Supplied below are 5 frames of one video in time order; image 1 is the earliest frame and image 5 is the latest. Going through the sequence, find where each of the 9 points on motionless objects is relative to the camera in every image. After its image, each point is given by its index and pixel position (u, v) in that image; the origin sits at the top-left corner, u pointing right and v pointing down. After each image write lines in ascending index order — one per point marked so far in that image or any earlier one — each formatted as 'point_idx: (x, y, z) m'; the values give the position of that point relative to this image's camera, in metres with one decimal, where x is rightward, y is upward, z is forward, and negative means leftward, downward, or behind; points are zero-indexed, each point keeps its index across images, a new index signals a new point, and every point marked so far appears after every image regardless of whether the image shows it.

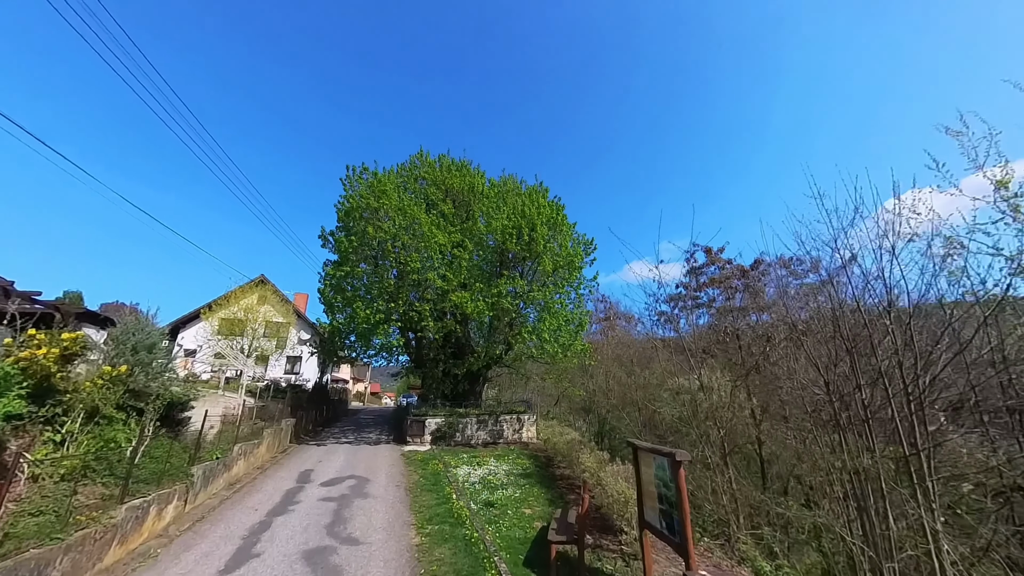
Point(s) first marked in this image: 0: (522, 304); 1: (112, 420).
0: (+0.6, -0.7, +15.5) m
1: (-7.7, -2.5, +7.2) m
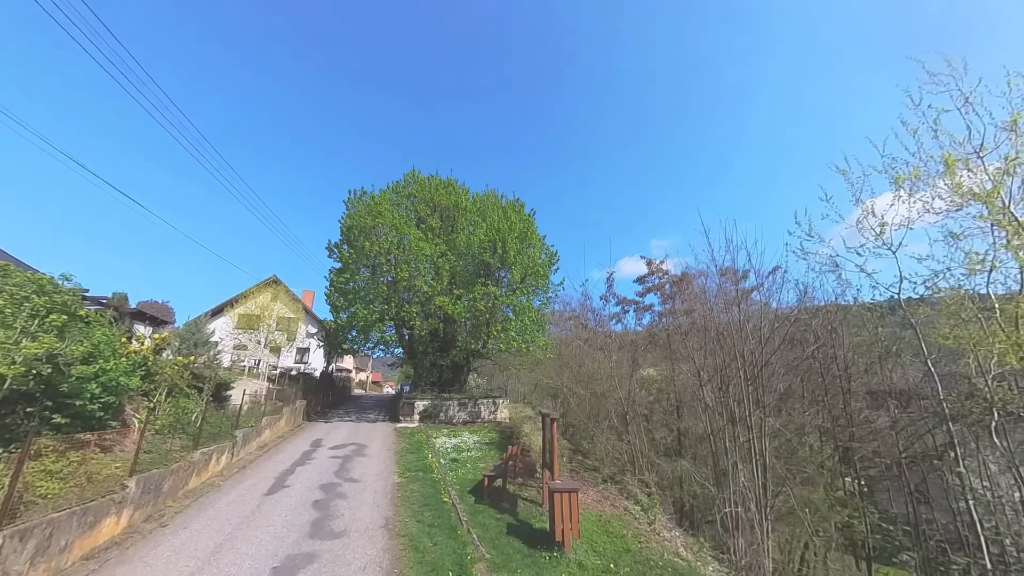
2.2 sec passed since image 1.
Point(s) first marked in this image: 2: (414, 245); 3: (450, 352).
0: (-0.6, -0.9, +18.2) m
1: (-8.9, -2.9, +10.0) m
2: (-4.7, +2.1, +17.8) m
3: (-3.2, -3.3, +19.2) m
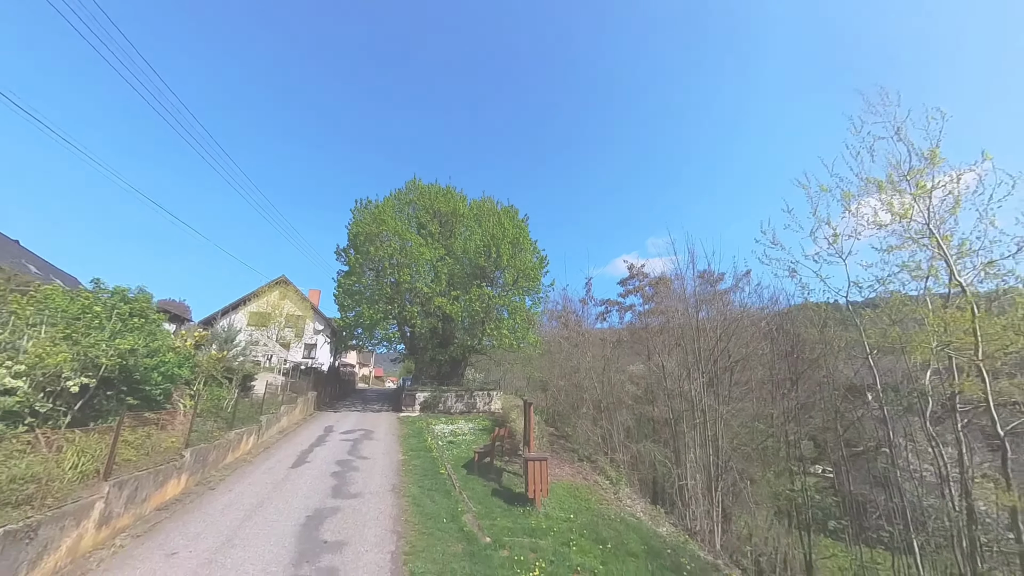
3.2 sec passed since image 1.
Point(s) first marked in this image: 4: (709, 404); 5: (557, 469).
0: (-0.9, -1.0, +19.8) m
1: (-9.3, -3.0, +11.6) m
2: (-5.0, +2.0, +19.3) m
3: (-3.6, -3.3, +20.8) m
4: (+6.8, -4.0, +13.1) m
5: (+1.3, -5.1, +10.5) m
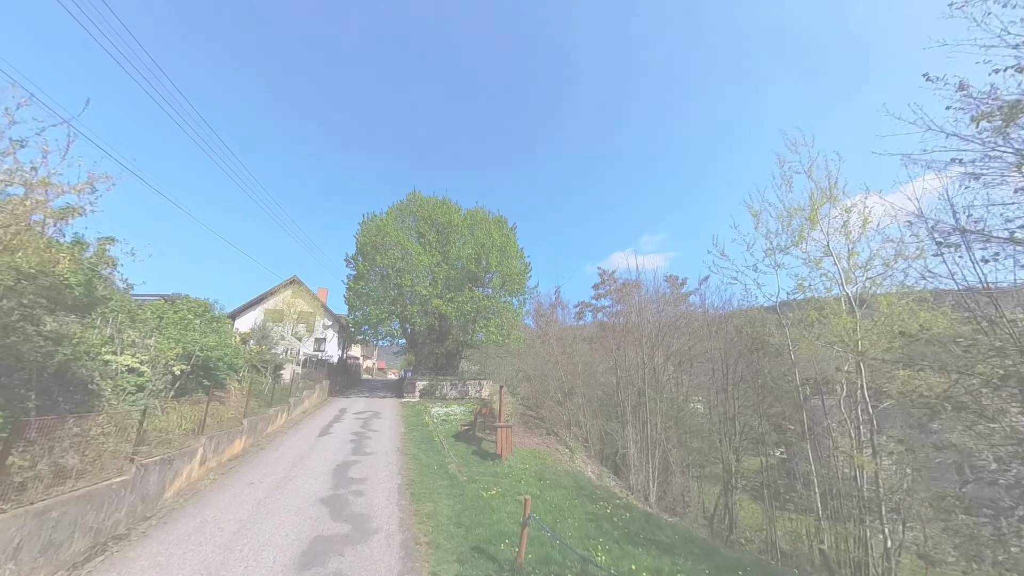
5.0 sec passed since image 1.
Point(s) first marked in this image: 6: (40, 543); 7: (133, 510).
0: (-1.6, -1.1, +22.5) m
1: (-10.0, -3.3, +14.4) m
2: (-5.8, +1.9, +22.0) m
3: (-4.3, -3.5, +23.6) m
4: (+6.1, -4.3, +15.9) m
5: (+0.5, -5.4, +13.3) m
6: (-6.5, -3.5, +5.1) m
7: (-6.9, -4.0, +6.8) m
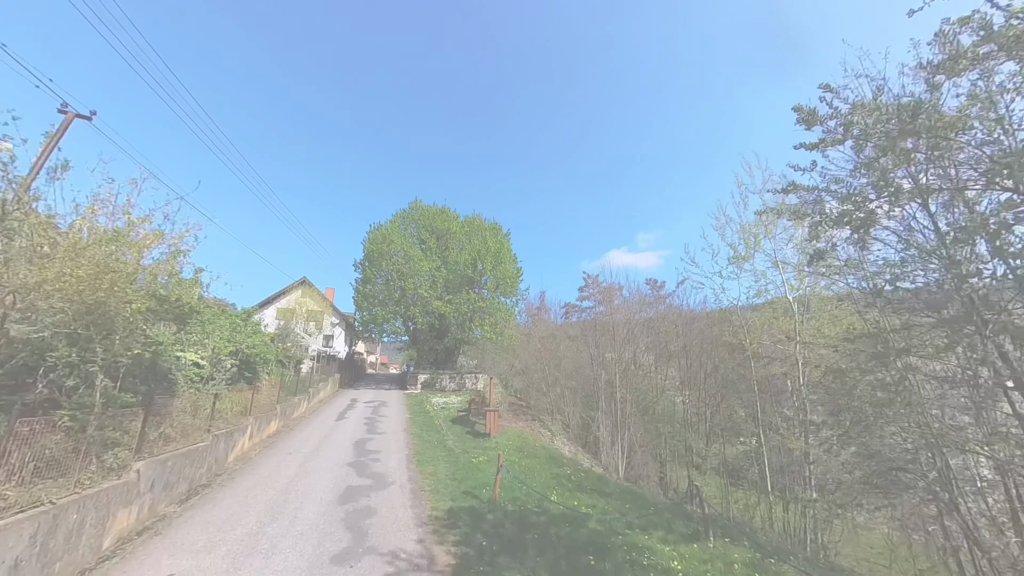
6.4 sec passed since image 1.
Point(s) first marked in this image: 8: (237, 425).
0: (-2.1, -1.3, +24.8) m
1: (-10.5, -3.5, +16.7) m
2: (-6.2, +1.7, +24.3) m
3: (-4.7, -3.6, +25.9) m
4: (+5.6, -4.5, +18.2) m
5: (0.0, -5.7, +15.7) m
6: (-7.0, -3.9, +7.4) m
7: (-7.4, -4.4, +9.1) m
8: (-7.9, -4.0, +10.6) m
